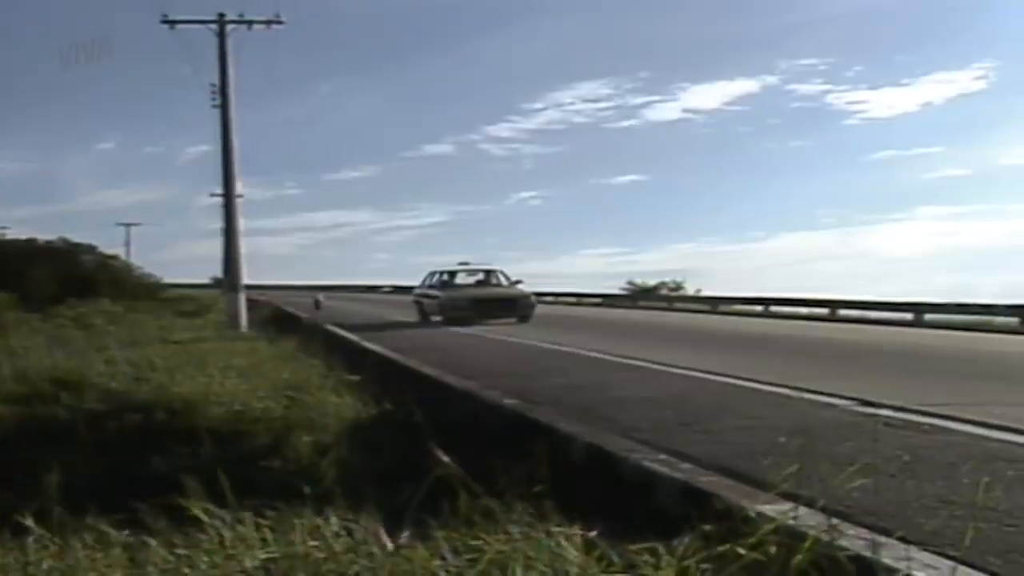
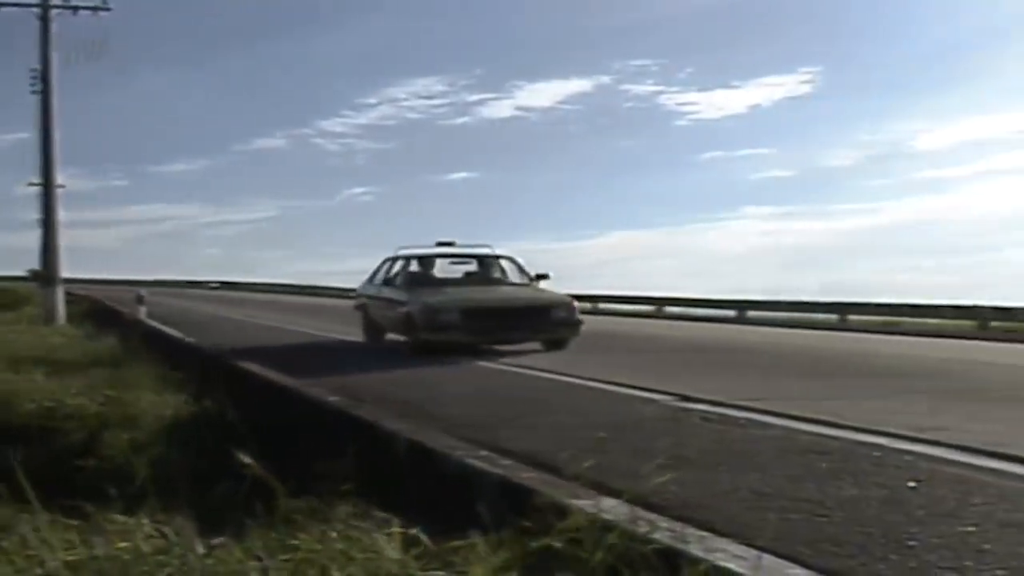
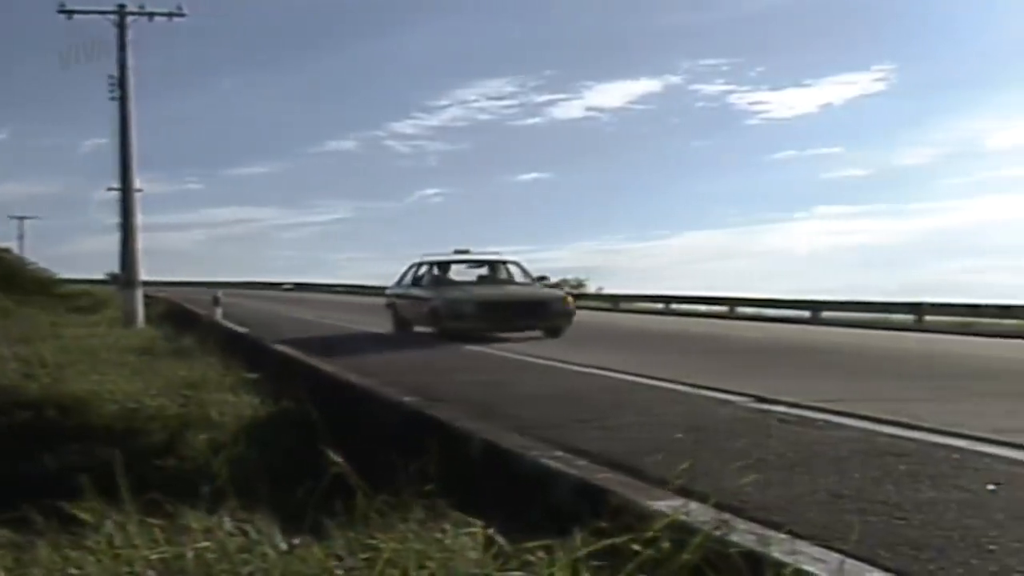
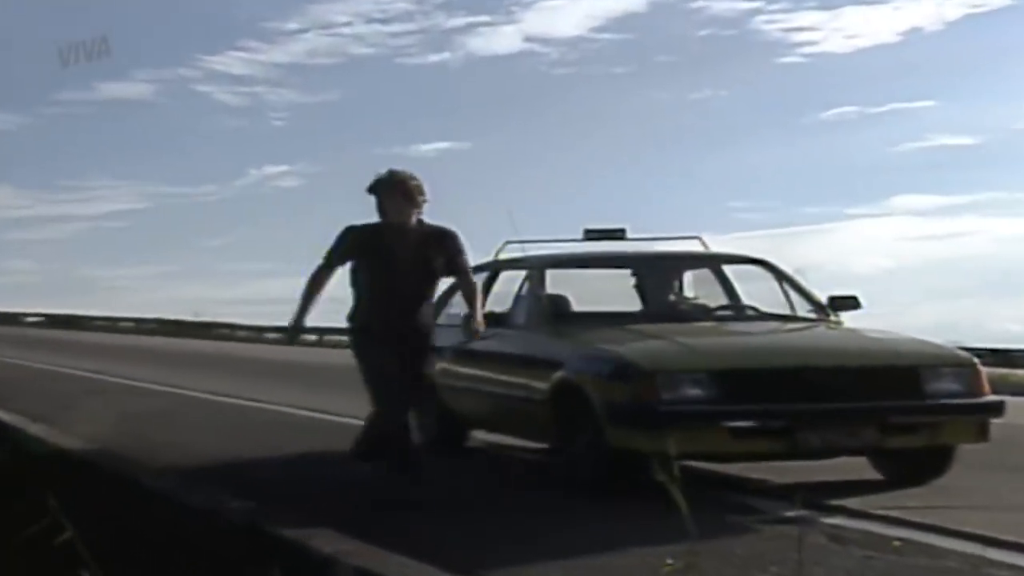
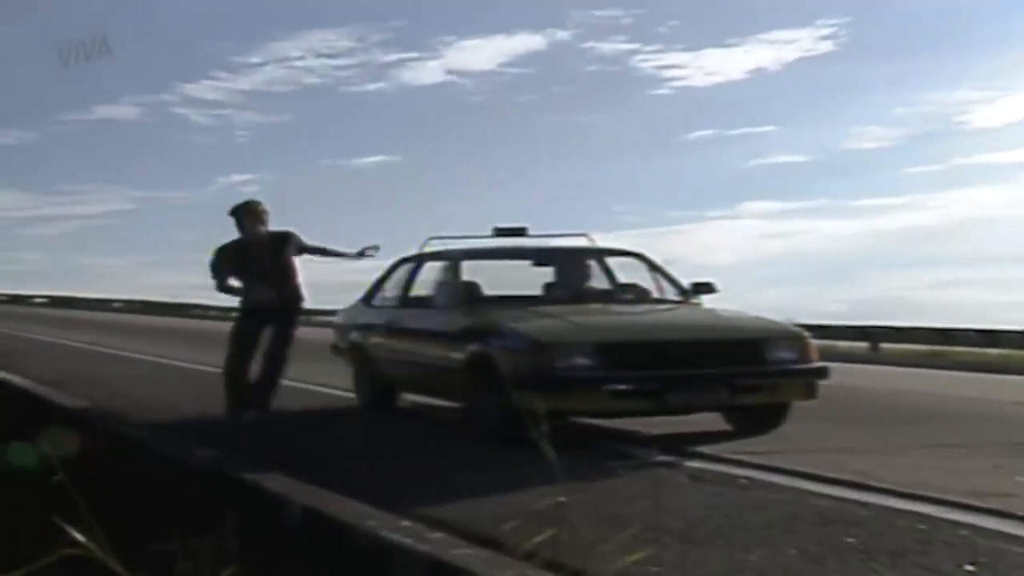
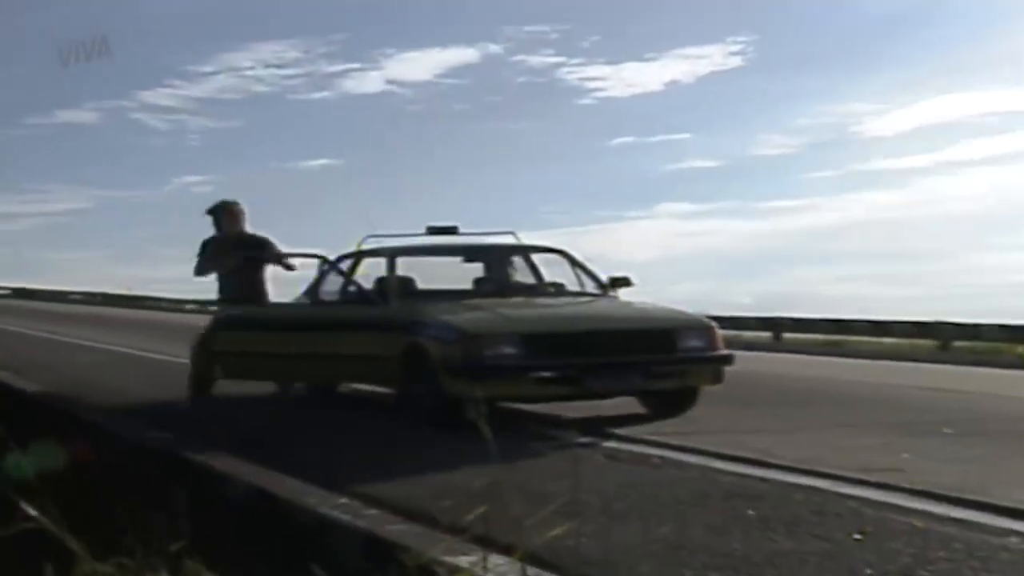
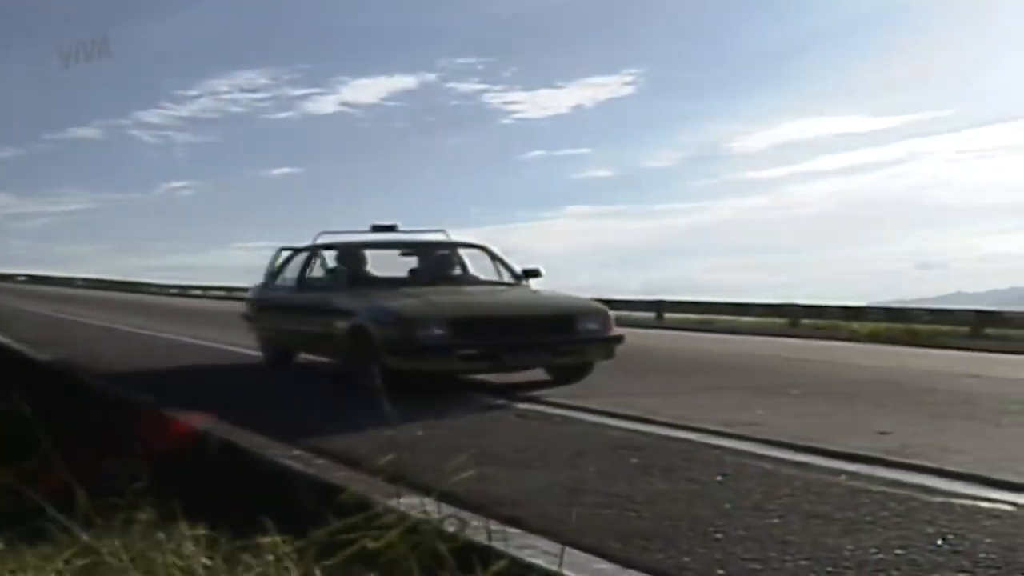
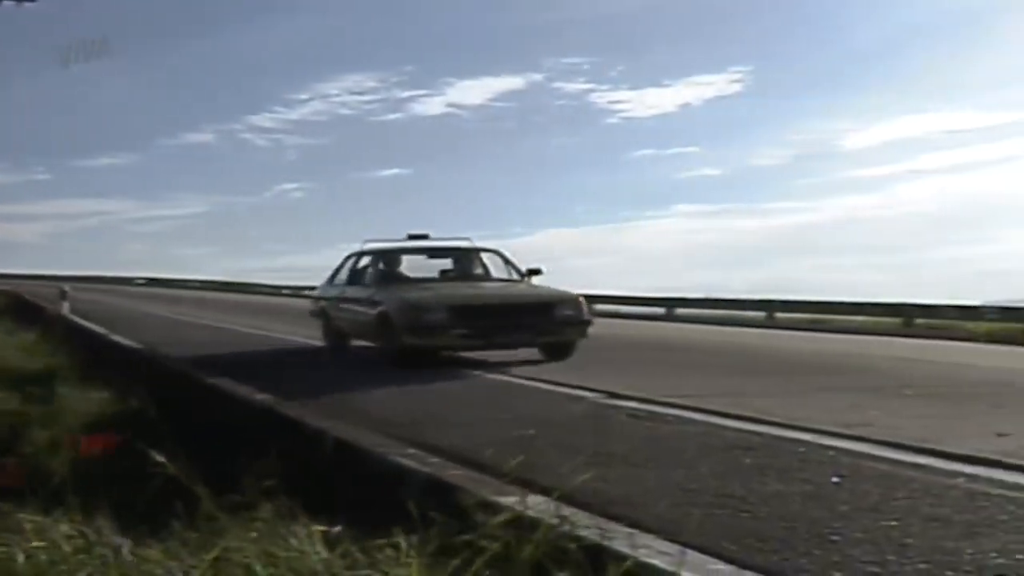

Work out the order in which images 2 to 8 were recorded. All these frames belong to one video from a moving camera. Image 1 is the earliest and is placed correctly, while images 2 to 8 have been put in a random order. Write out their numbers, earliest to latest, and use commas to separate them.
3, 2, 8, 7, 6, 5, 4
